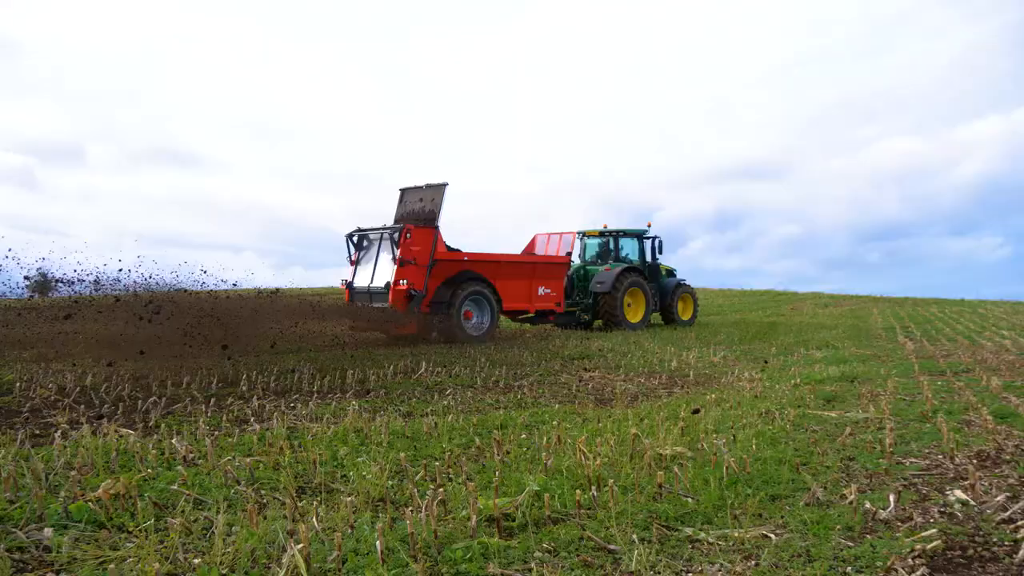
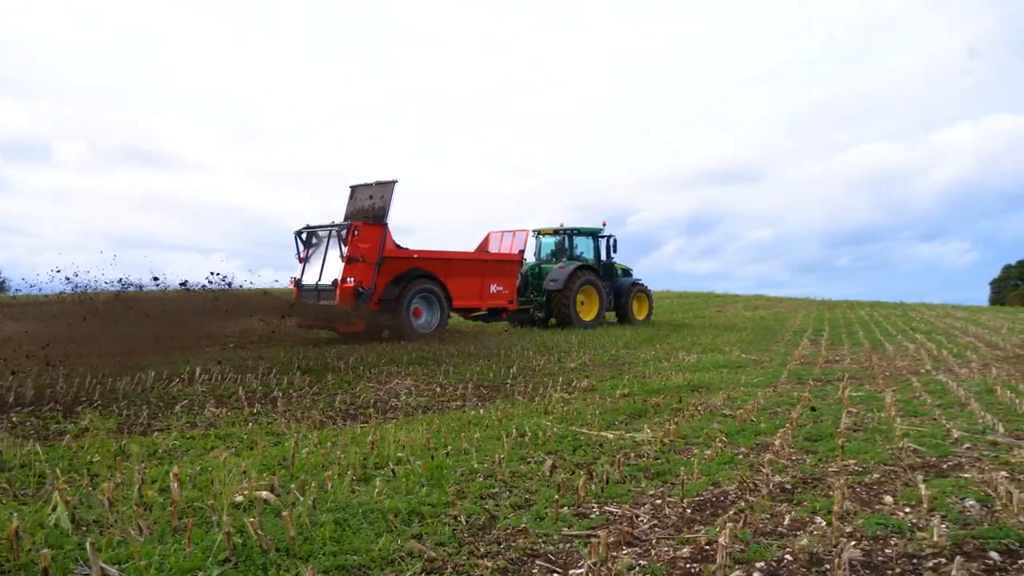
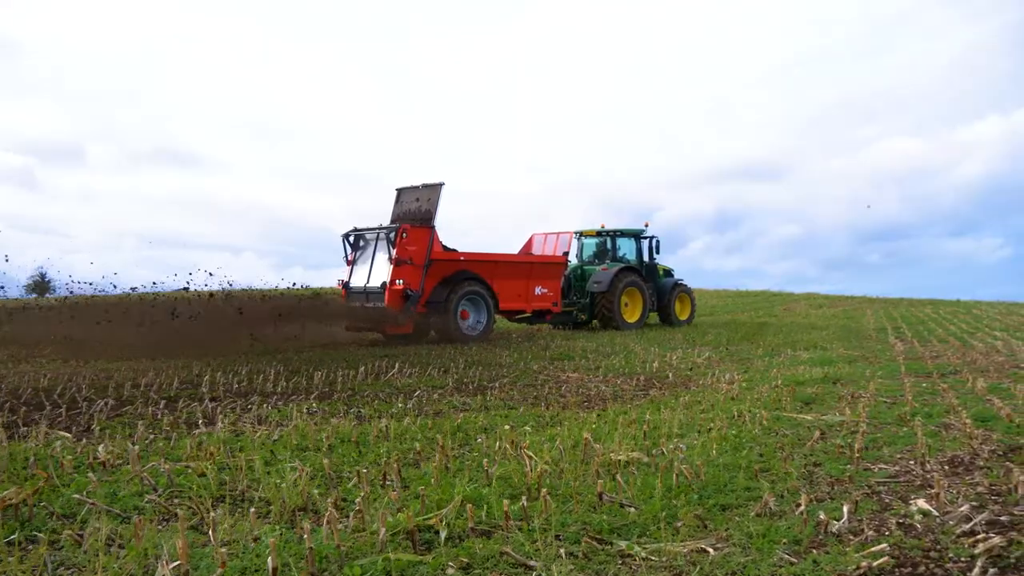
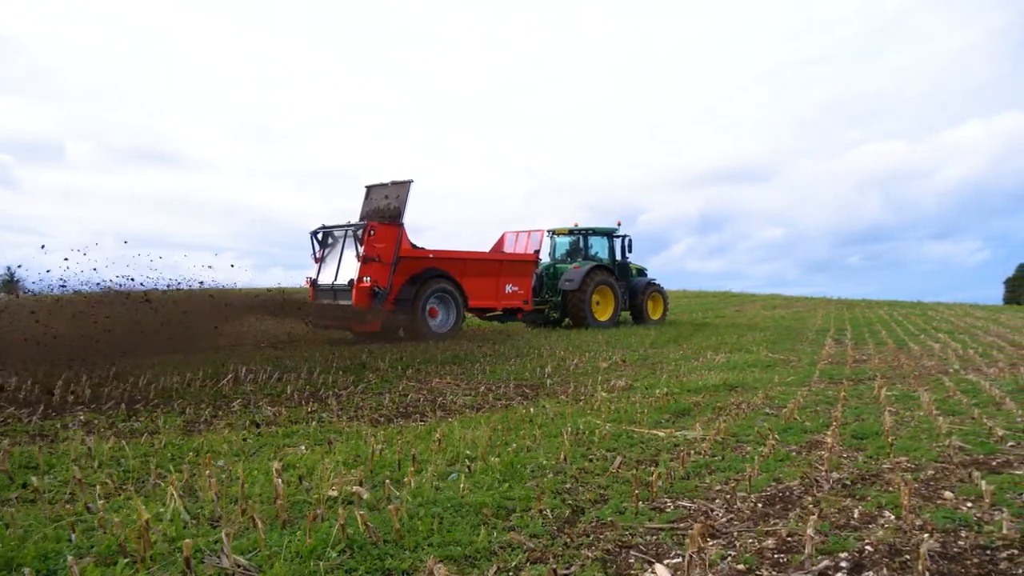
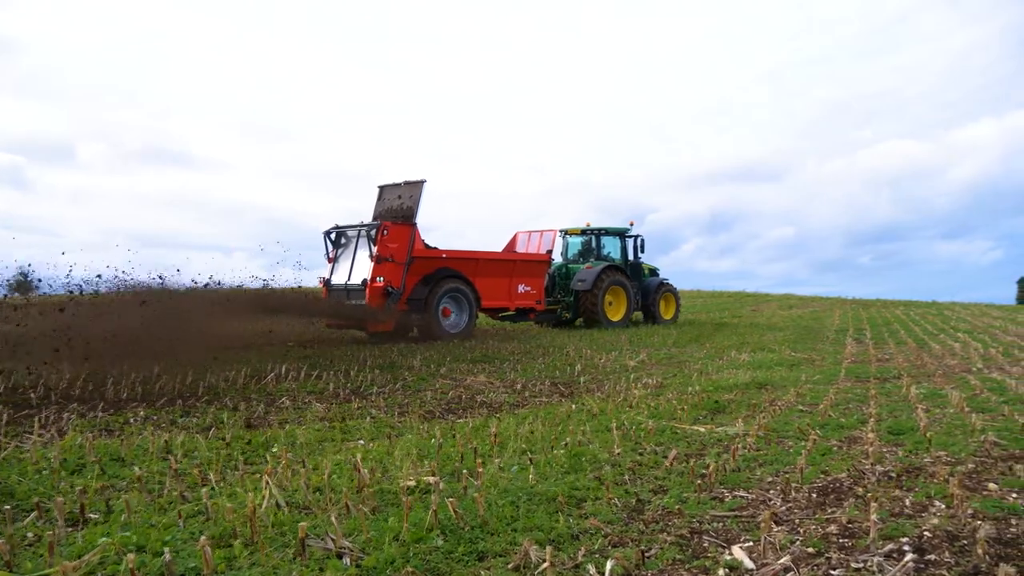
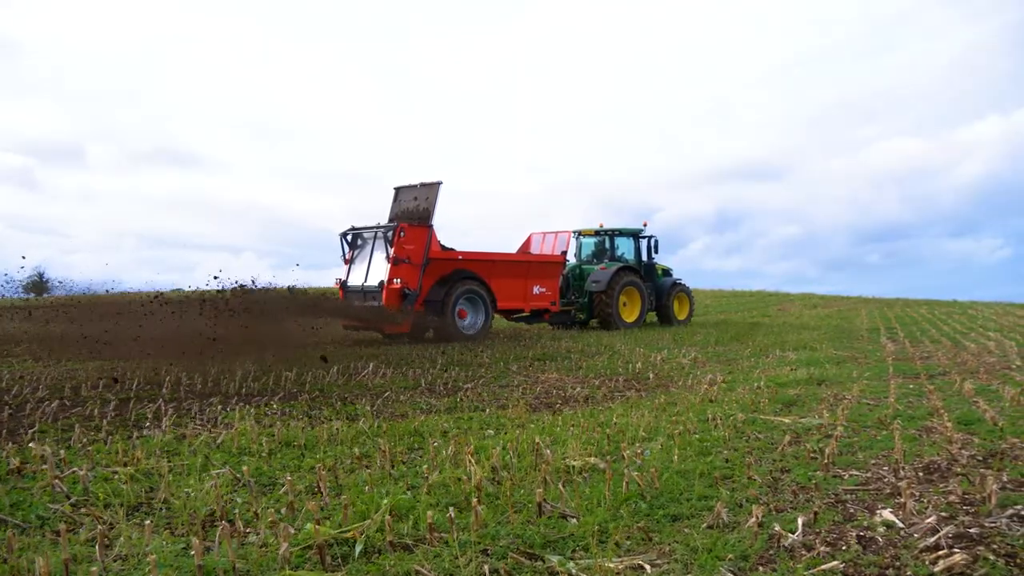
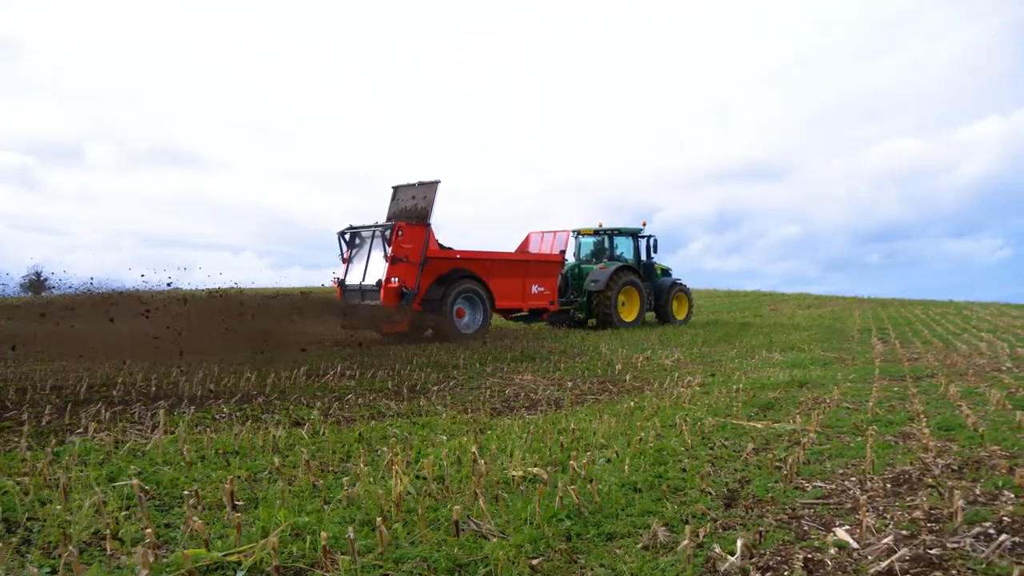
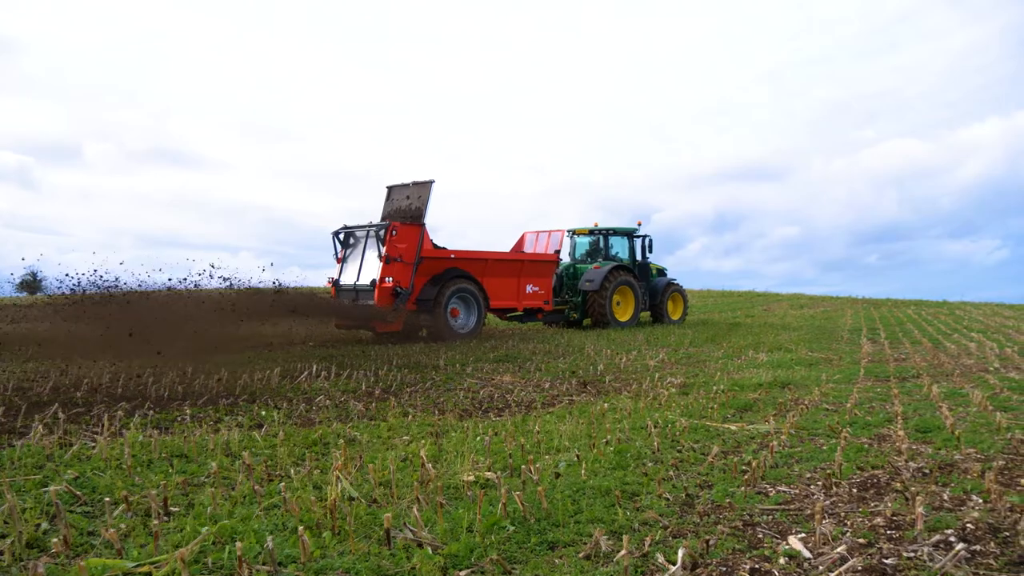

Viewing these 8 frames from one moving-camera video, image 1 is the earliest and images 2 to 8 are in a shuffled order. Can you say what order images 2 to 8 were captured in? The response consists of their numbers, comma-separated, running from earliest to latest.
3, 6, 7, 8, 5, 4, 2
